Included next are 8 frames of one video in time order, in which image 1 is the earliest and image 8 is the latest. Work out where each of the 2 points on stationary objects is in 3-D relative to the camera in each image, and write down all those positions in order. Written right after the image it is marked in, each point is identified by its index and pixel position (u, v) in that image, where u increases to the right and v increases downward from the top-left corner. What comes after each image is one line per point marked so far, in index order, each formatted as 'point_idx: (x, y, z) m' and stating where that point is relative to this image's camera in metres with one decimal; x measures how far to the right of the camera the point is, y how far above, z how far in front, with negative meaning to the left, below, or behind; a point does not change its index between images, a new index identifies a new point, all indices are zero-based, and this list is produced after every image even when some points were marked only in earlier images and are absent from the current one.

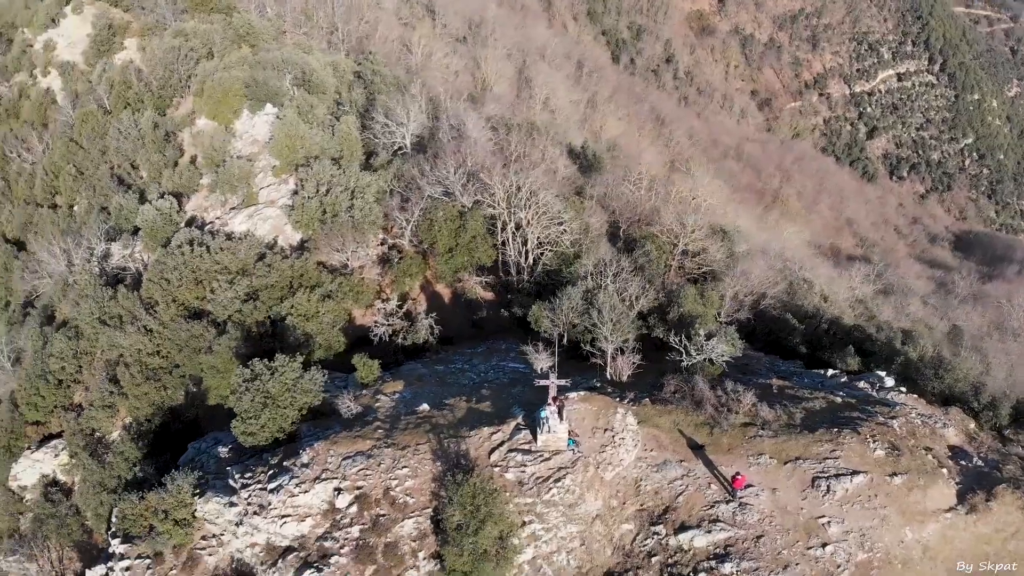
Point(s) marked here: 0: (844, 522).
0: (+7.1, -5.0, +17.5) m
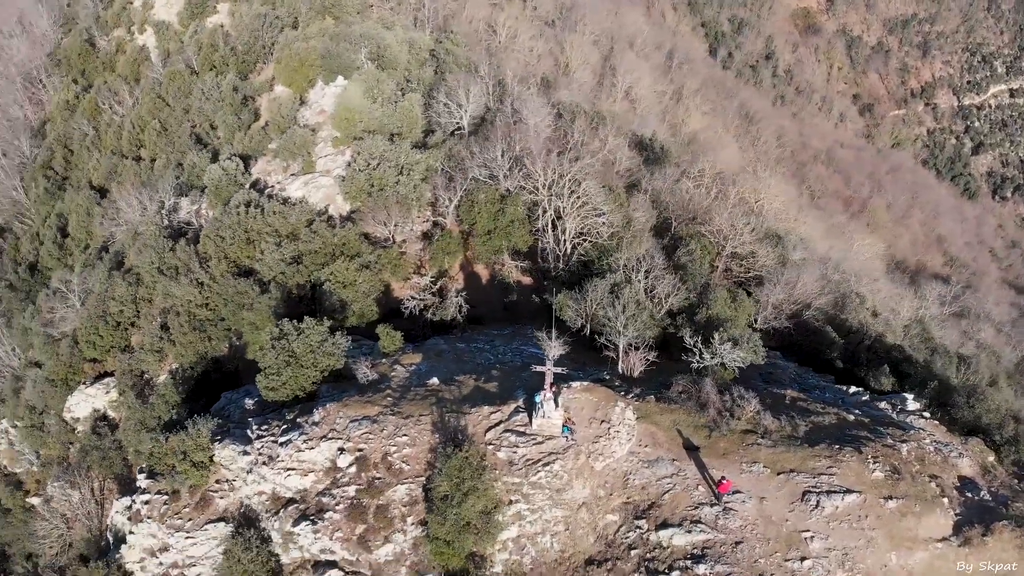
0: (+6.7, -5.3, +17.4) m
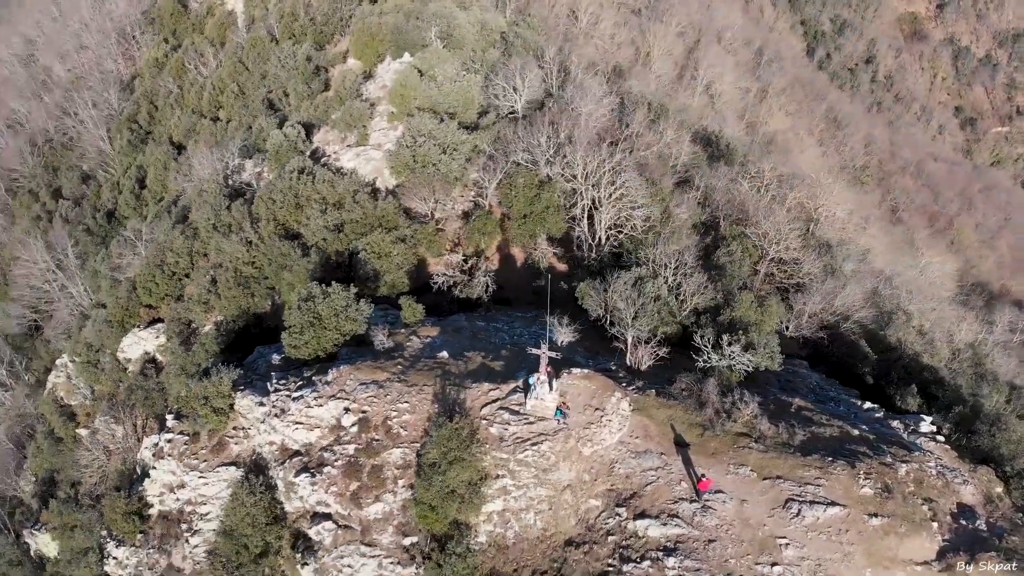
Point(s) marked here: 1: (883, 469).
0: (+6.2, -5.5, +17.5) m
1: (+8.9, -4.3, +19.5) m
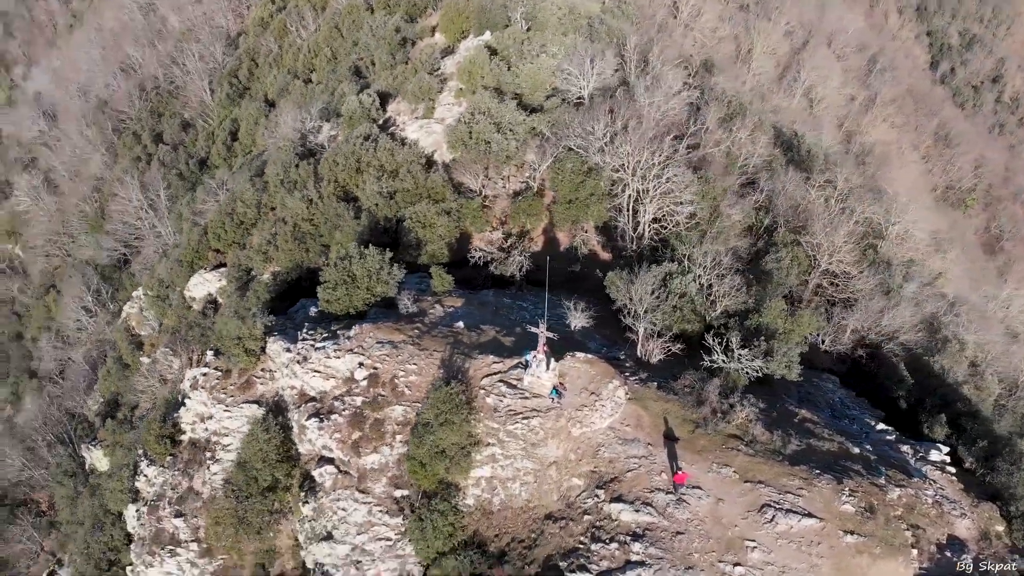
0: (+5.6, -5.7, +17.7) m
1: (+8.6, -4.8, +19.4) m
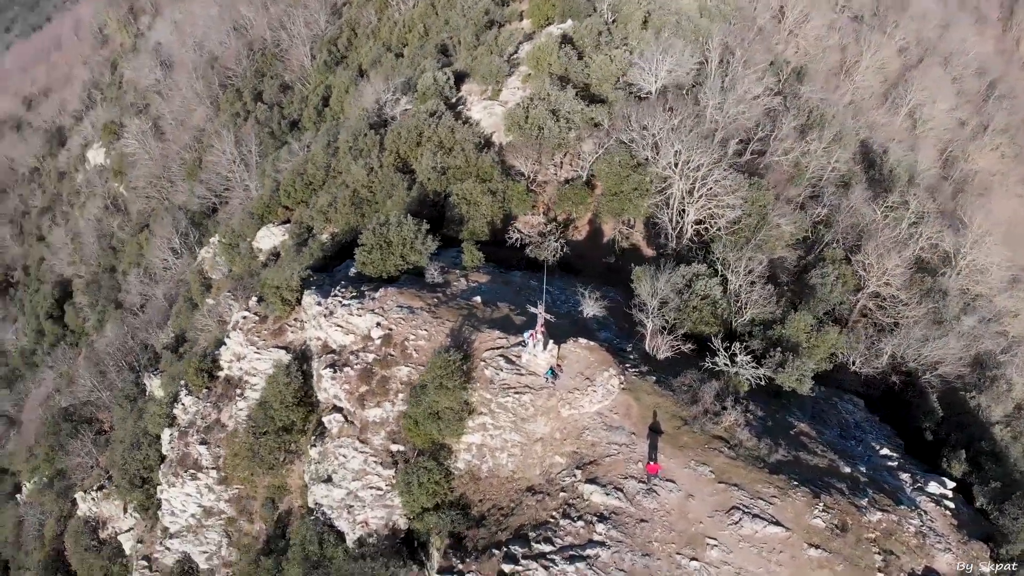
0: (+4.8, -5.8, +18.1) m
1: (+8.1, -5.3, +19.5) m
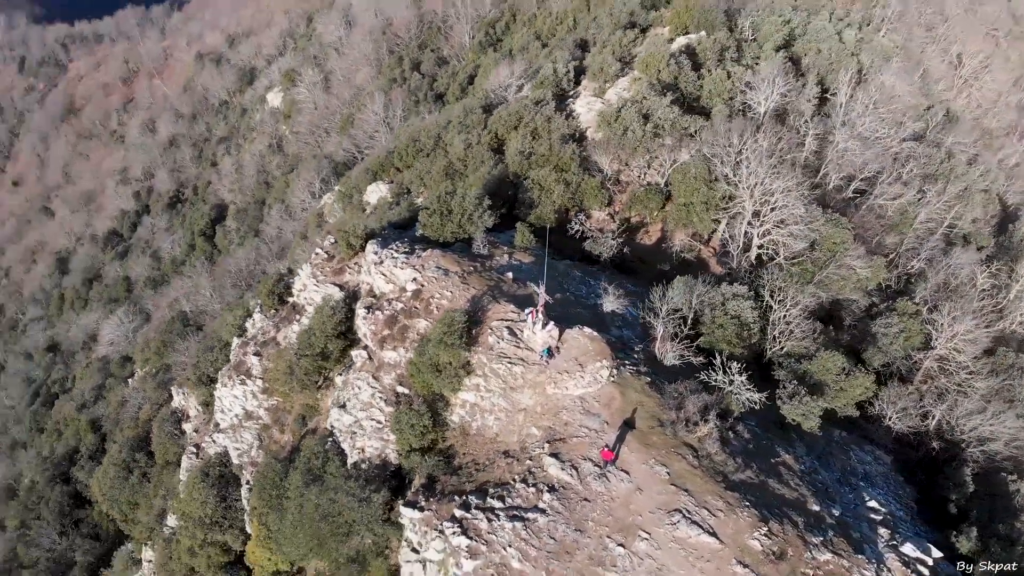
0: (+3.4, -6.0, +18.9) m
1: (+6.9, -6.1, +19.7) m
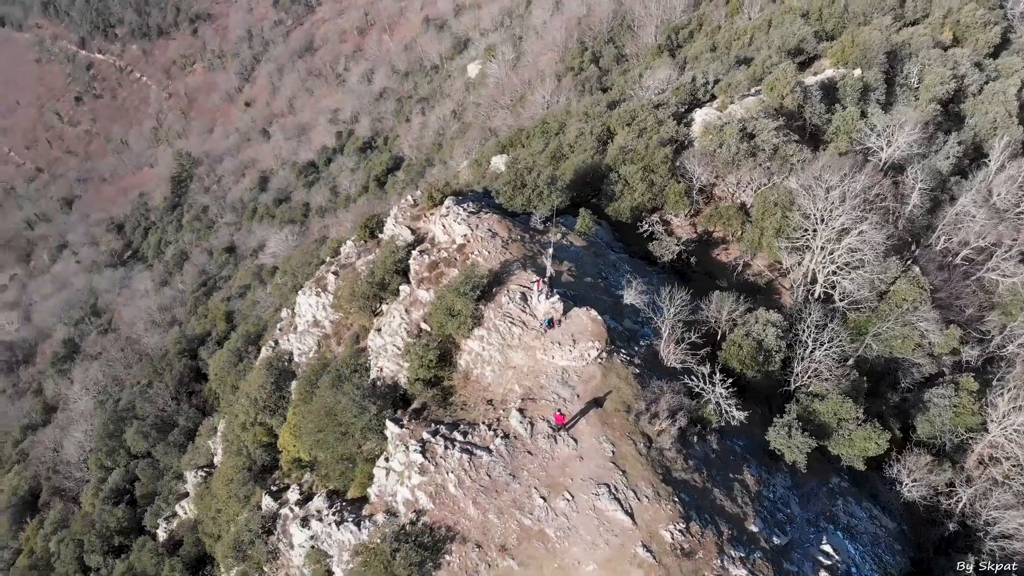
0: (+1.6, -5.6, +20.5) m
1: (+5.1, -6.5, +20.6) m
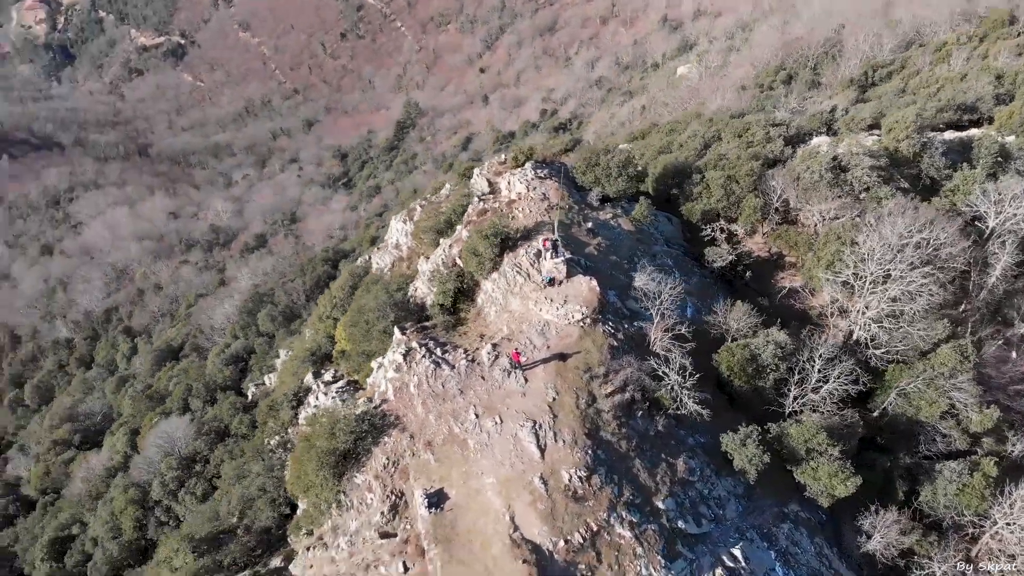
0: (-0.3, -4.2, +23.2) m
1: (+2.7, -5.9, +22.4) m
